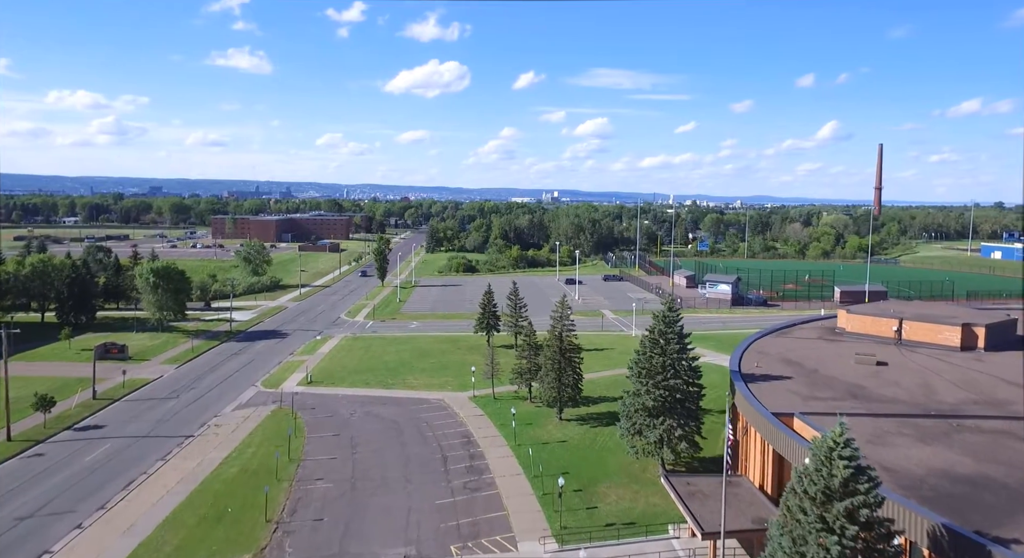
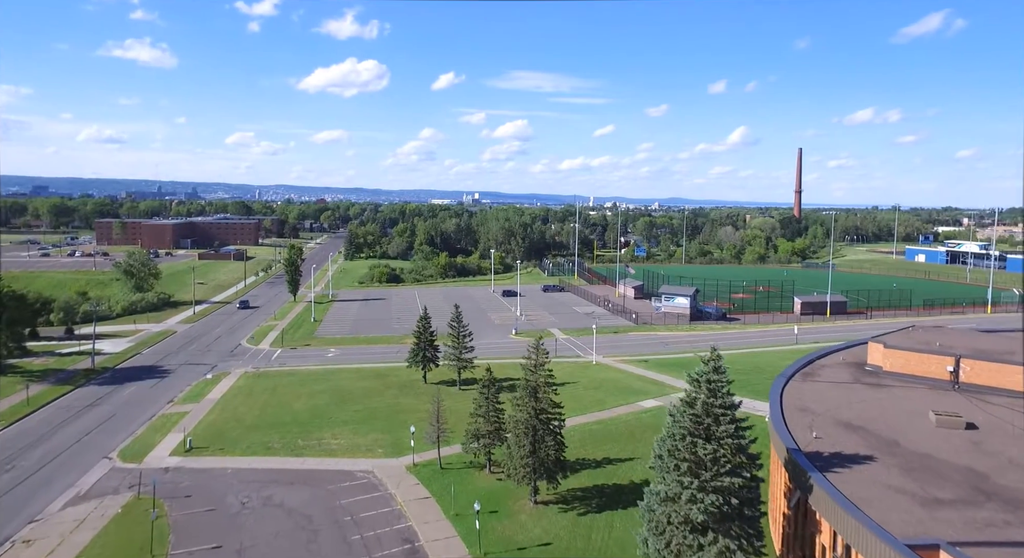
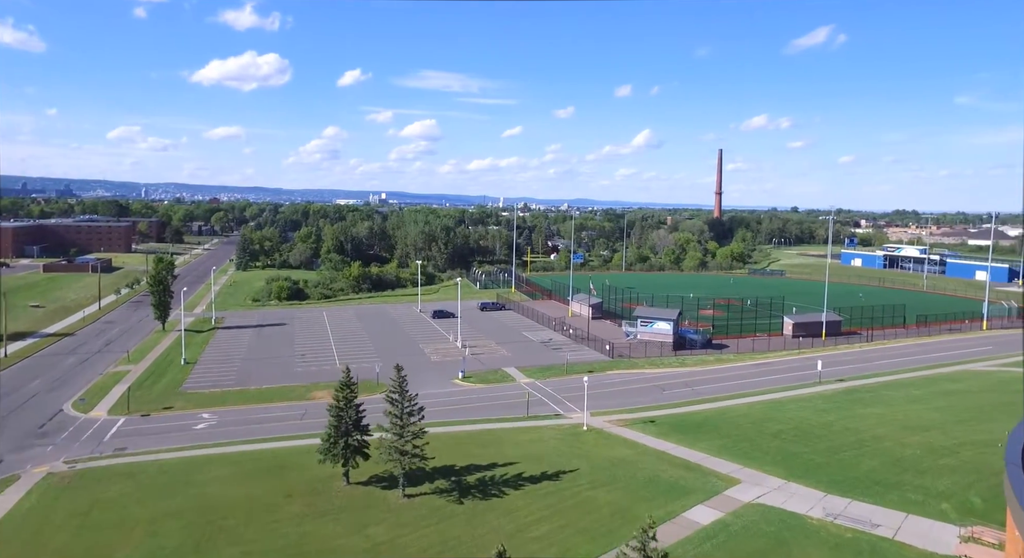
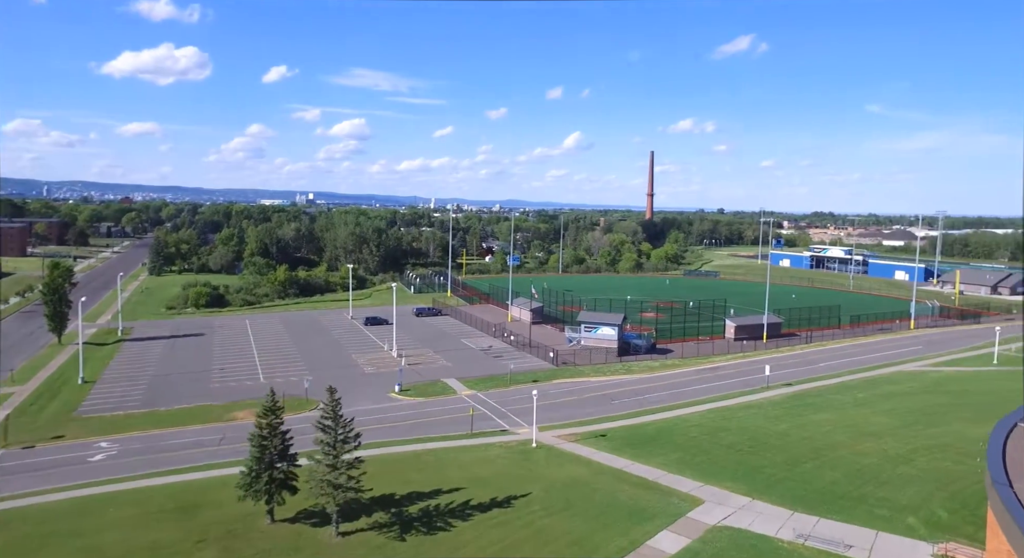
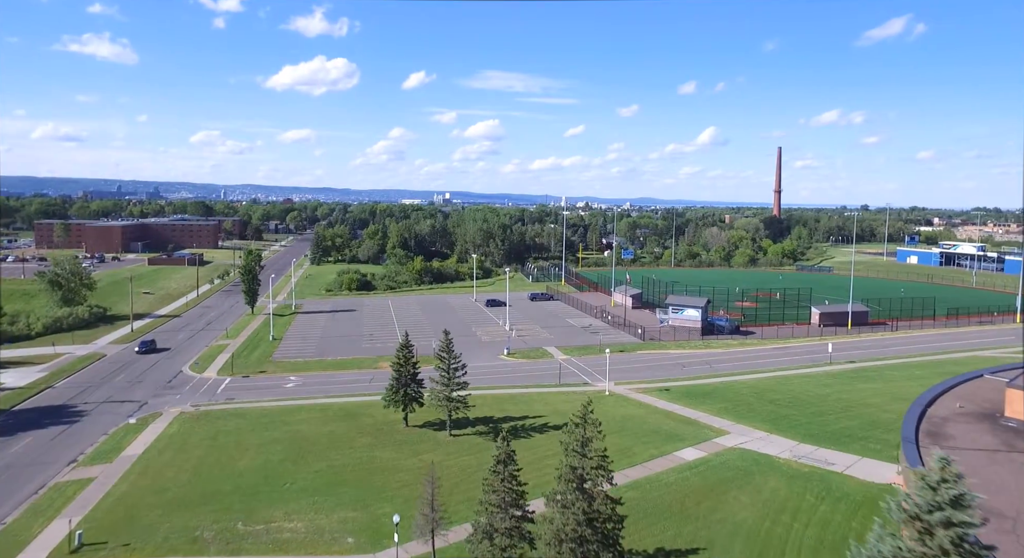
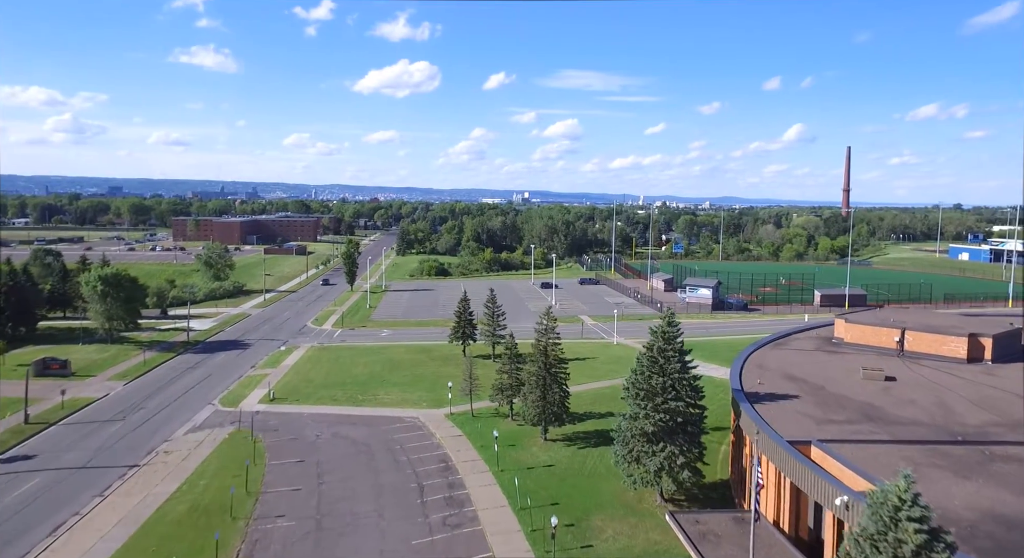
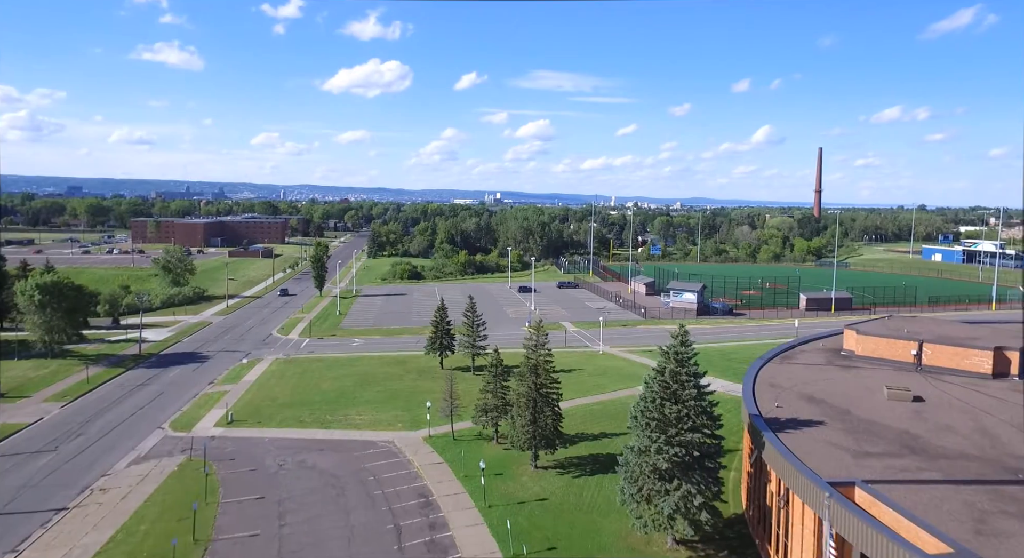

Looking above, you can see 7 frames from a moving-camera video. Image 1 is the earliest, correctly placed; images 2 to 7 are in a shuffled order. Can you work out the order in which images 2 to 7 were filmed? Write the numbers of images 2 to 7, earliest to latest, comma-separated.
6, 7, 2, 5, 3, 4
